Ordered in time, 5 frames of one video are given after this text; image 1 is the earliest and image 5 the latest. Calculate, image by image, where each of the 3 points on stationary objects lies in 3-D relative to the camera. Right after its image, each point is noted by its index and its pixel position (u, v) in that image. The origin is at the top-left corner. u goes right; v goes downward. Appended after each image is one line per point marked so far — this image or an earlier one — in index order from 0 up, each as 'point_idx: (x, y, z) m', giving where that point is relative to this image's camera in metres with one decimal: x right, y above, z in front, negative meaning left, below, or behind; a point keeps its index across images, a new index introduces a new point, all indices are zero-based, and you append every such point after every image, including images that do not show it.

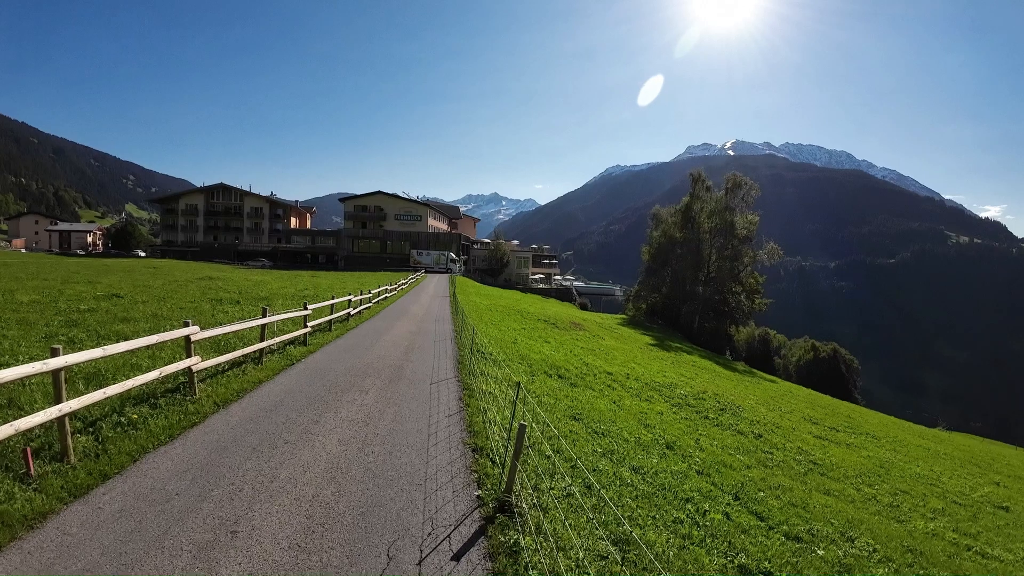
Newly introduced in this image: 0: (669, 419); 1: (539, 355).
0: (+5.1, -4.5, +15.1) m
1: (+1.1, -2.7, +18.8) m
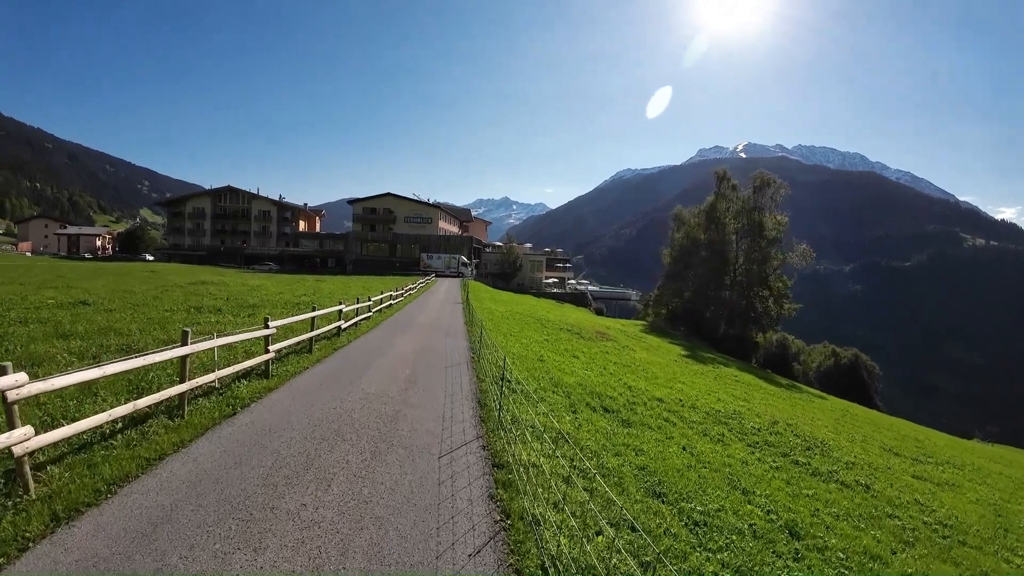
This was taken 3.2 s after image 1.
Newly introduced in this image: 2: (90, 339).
0: (+6.0, -4.7, +11.3) m
1: (+2.0, -2.9, +15.1) m
2: (-10.1, -1.2, +11.0) m
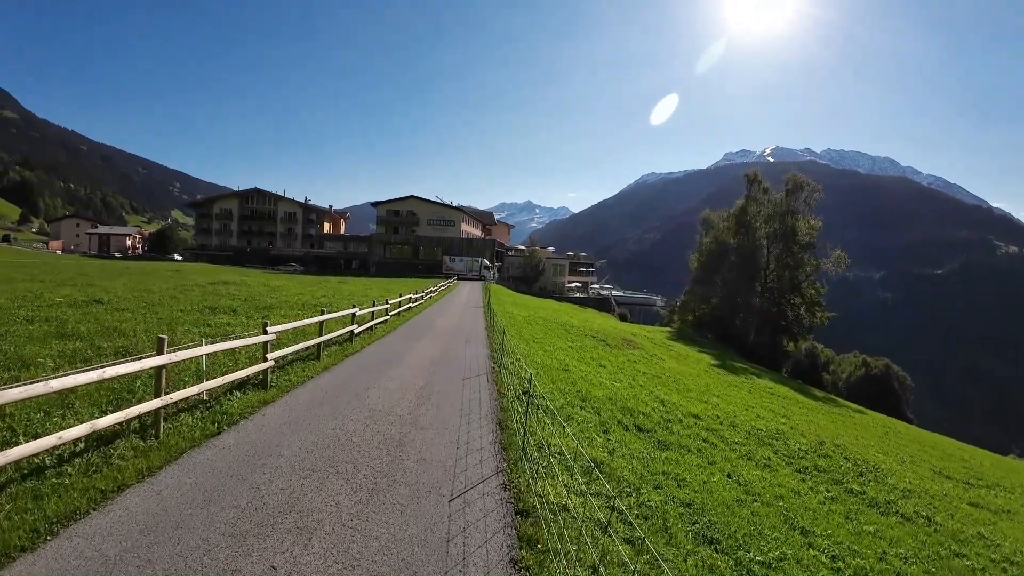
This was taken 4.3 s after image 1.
0: (+6.5, -4.8, +9.9) m
1: (+2.7, -3.1, +13.9) m
2: (-9.6, -1.2, +10.4) m
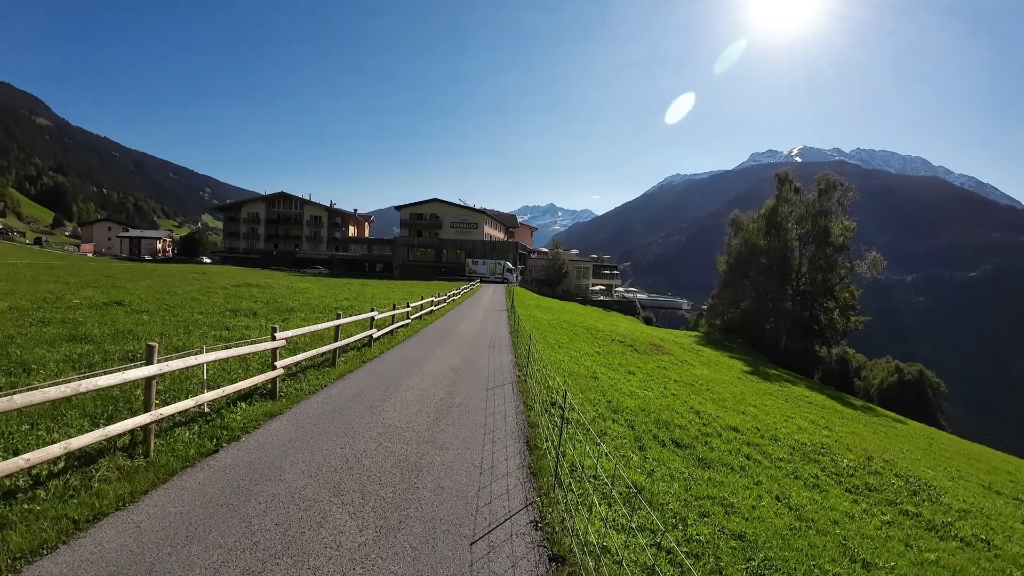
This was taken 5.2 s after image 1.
0: (+7.0, -4.9, +8.8) m
1: (+3.4, -3.2, +13.0) m
2: (-9.0, -1.2, +10.1) m
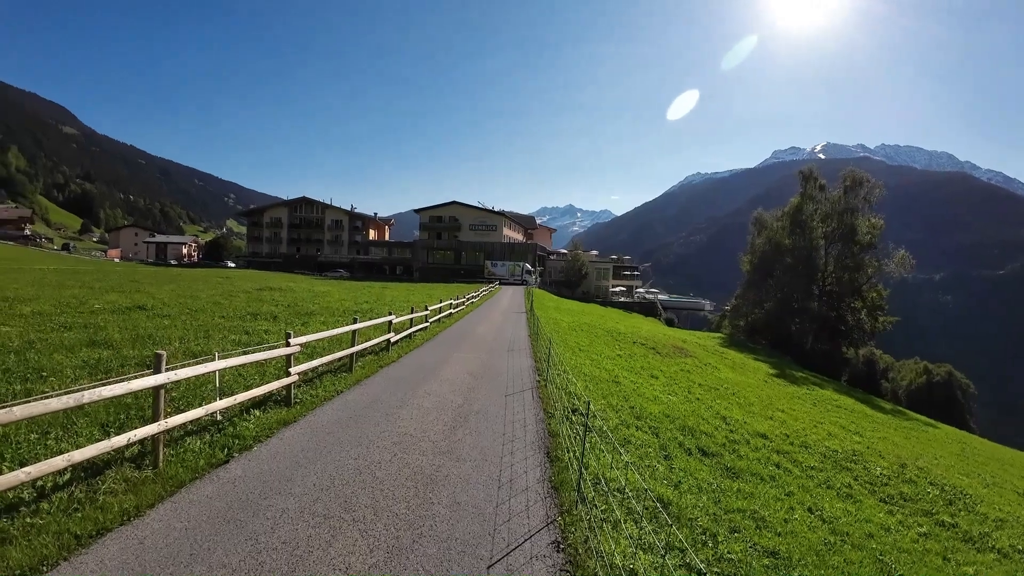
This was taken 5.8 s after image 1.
0: (+7.4, -4.9, +8.2) m
1: (+4.0, -3.2, +12.6) m
2: (-8.6, -1.4, +10.2) m
